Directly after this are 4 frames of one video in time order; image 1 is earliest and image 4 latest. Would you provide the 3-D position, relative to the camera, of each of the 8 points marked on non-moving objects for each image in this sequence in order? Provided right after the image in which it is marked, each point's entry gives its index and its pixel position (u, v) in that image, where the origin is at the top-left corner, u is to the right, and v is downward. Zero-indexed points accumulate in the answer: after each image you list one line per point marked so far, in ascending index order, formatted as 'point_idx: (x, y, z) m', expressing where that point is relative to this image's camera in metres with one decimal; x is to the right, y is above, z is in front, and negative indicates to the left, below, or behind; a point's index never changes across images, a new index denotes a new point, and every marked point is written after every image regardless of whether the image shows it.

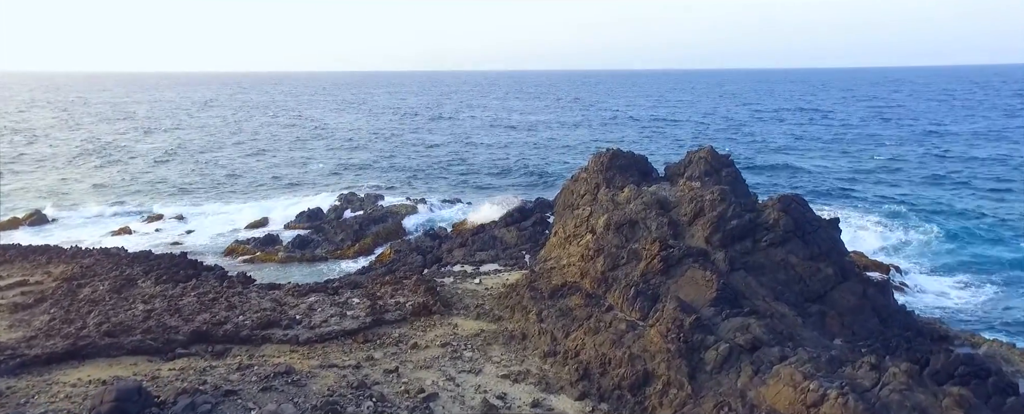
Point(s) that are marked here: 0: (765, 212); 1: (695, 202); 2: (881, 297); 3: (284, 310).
0: (+7.2, -0.2, +18.3) m
1: (+5.3, +0.1, +18.8) m
2: (+9.5, -2.4, +16.7) m
3: (-5.9, -2.7, +16.7) m
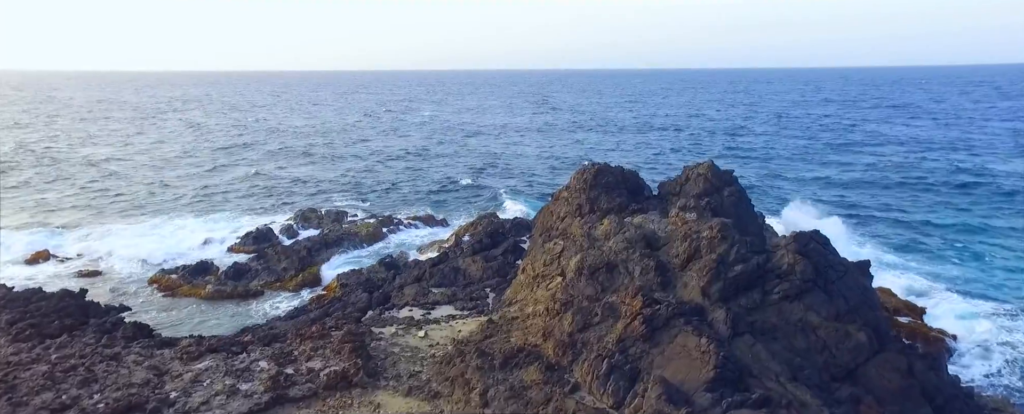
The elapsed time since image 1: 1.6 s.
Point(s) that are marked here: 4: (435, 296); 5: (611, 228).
0: (+6.0, -1.1, +14.6) m
1: (+4.1, -0.8, +15.0) m
2: (+8.3, -3.3, +12.9) m
3: (-7.1, -3.6, +13.0) m
4: (-2.3, -2.7, +19.6) m
5: (+2.5, -0.5, +16.6) m
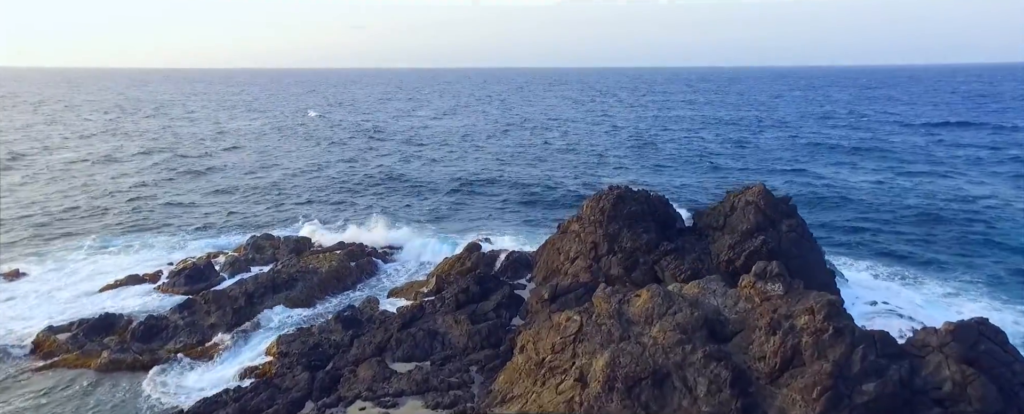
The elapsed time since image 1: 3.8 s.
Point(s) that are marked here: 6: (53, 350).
0: (+5.8, -2.2, +9.1) m
1: (+4.0, -1.9, +9.6) m
2: (+8.2, -4.4, +7.5) m
3: (-7.2, -4.7, +7.5) m
4: (-2.4, -3.8, +14.1) m
5: (+2.4, -1.6, +11.1) m
6: (-12.0, -3.8, +17.0) m
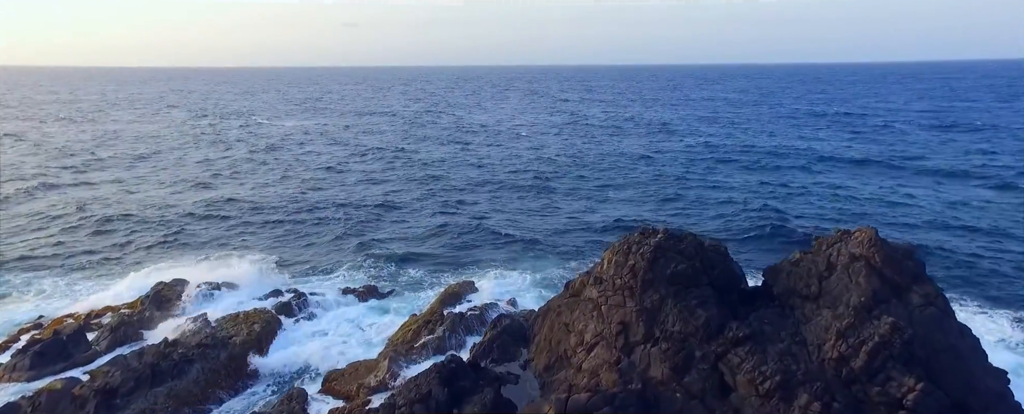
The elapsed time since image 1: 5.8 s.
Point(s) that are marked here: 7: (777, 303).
0: (+5.6, -3.3, +2.6) m
1: (+3.8, -3.1, +3.1) m
2: (+8.0, -5.6, +1.0) m
3: (-7.4, -5.9, +0.9) m
4: (-2.7, -4.9, +7.6) m
5: (+2.2, -2.8, +4.6) m
6: (-12.3, -5.0, +10.4) m
7: (+5.3, -1.9, +12.7) m
